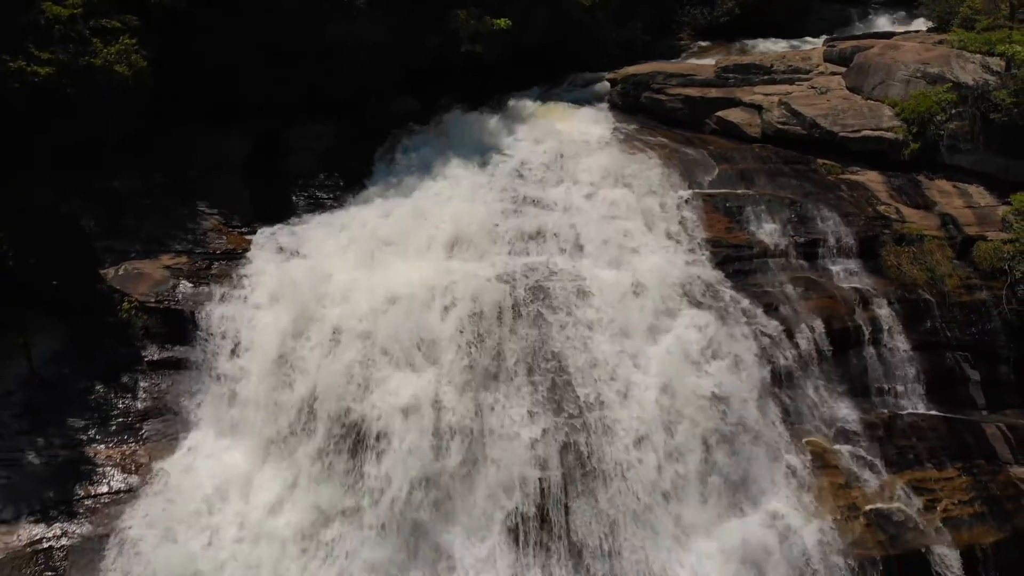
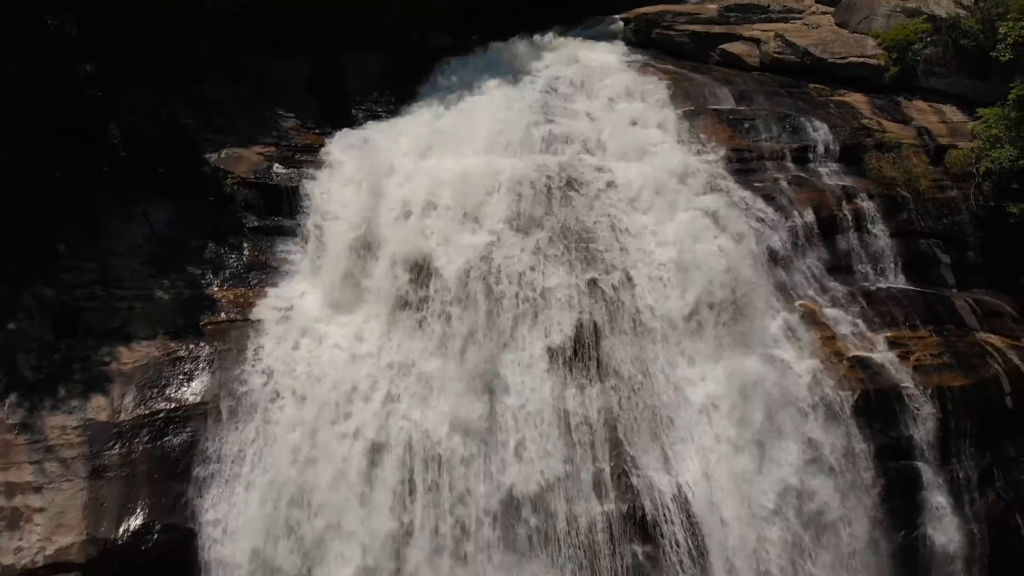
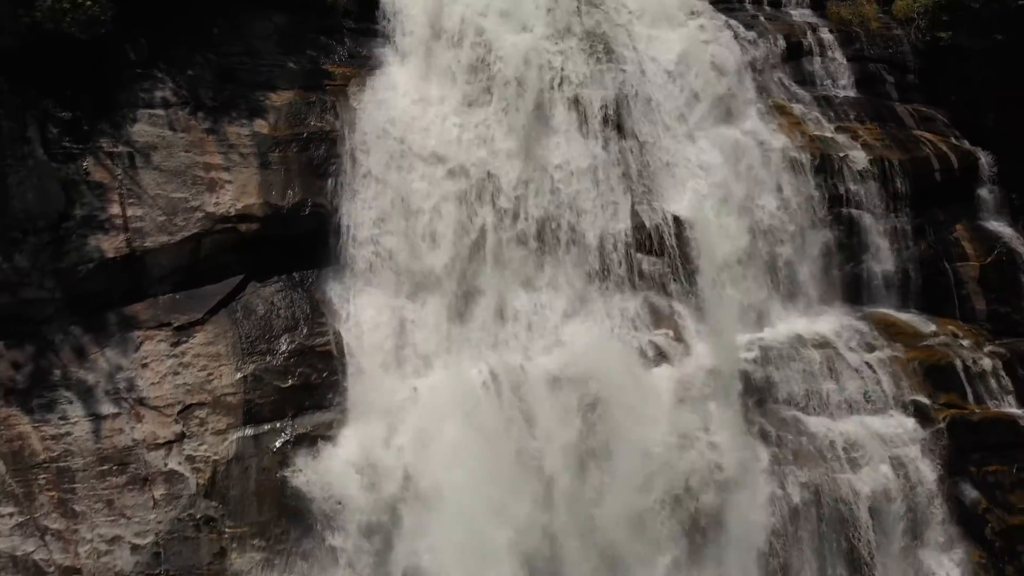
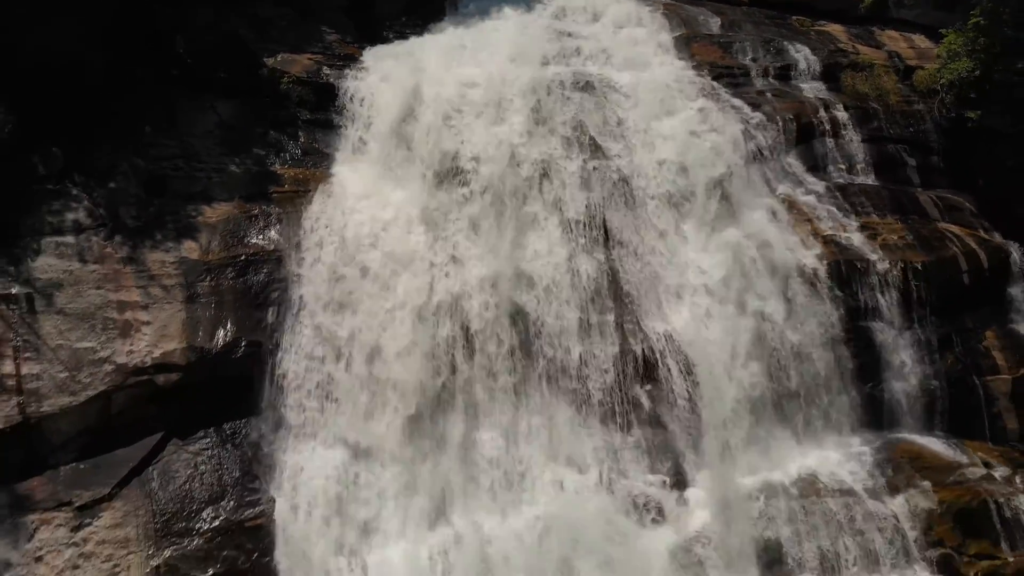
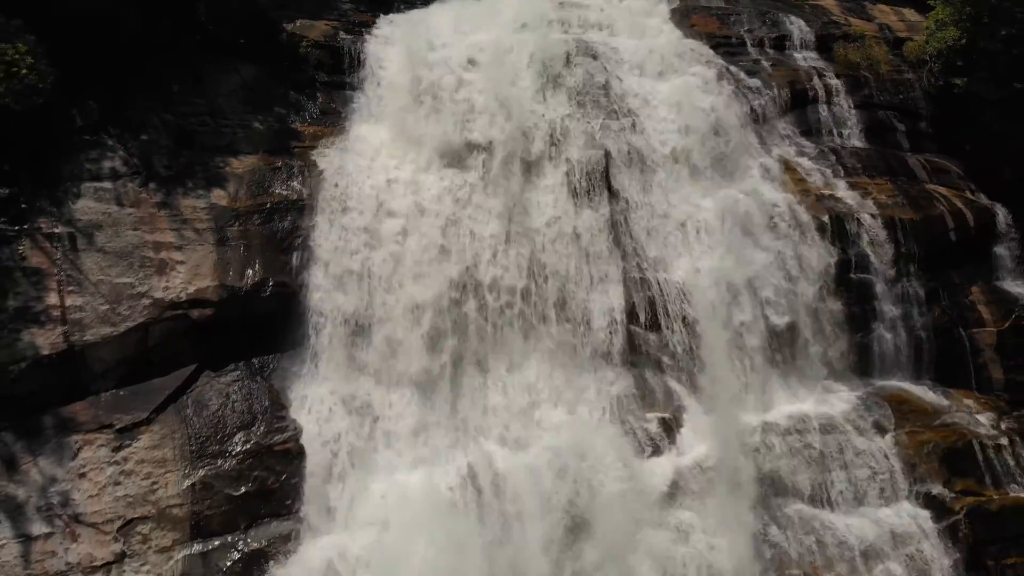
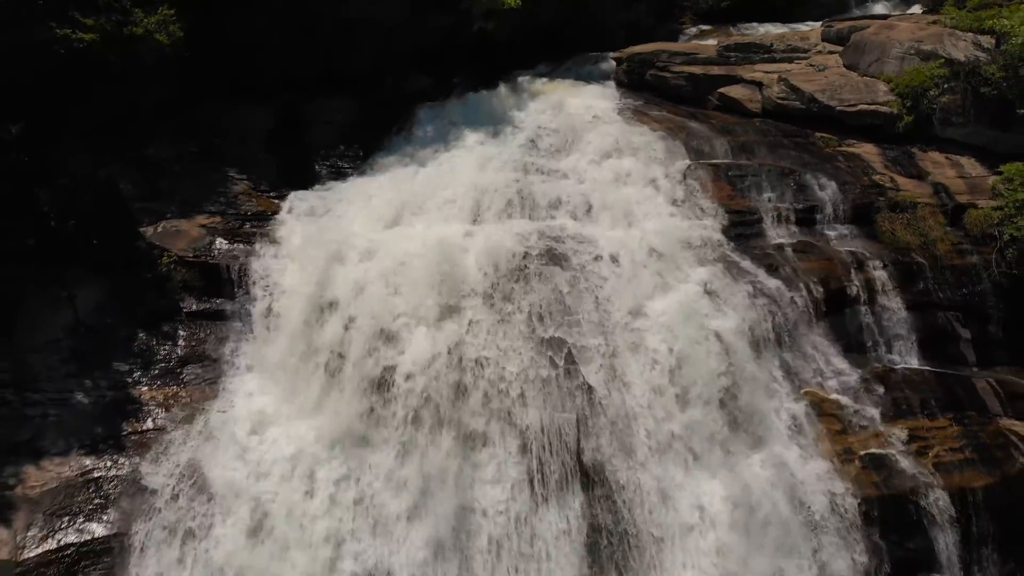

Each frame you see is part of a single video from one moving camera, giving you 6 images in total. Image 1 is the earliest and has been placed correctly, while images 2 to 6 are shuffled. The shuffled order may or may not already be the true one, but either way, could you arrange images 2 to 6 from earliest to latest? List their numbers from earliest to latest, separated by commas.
6, 2, 4, 5, 3
